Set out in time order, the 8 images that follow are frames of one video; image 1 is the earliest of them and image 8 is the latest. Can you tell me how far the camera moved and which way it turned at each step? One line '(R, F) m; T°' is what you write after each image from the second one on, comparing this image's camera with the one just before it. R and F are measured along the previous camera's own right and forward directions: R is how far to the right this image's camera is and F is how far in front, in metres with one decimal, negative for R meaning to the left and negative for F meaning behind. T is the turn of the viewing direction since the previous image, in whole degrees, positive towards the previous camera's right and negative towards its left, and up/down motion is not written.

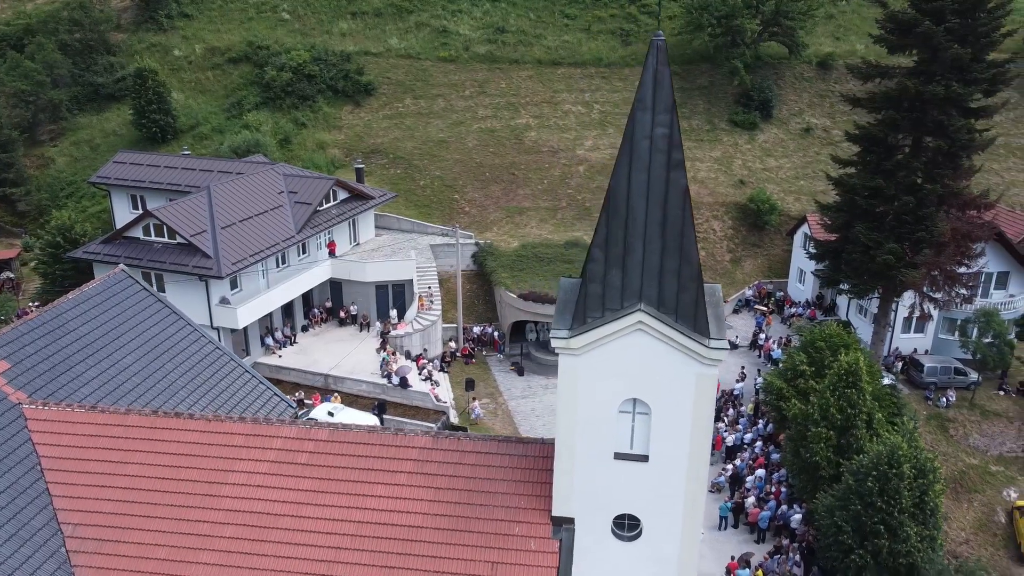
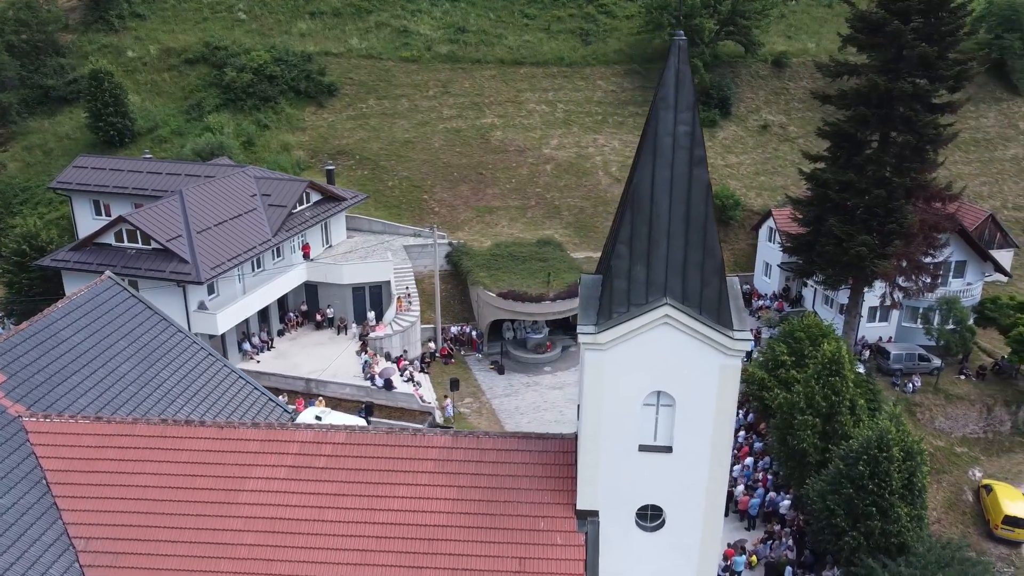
(-1.4, -0.1) m; +4°
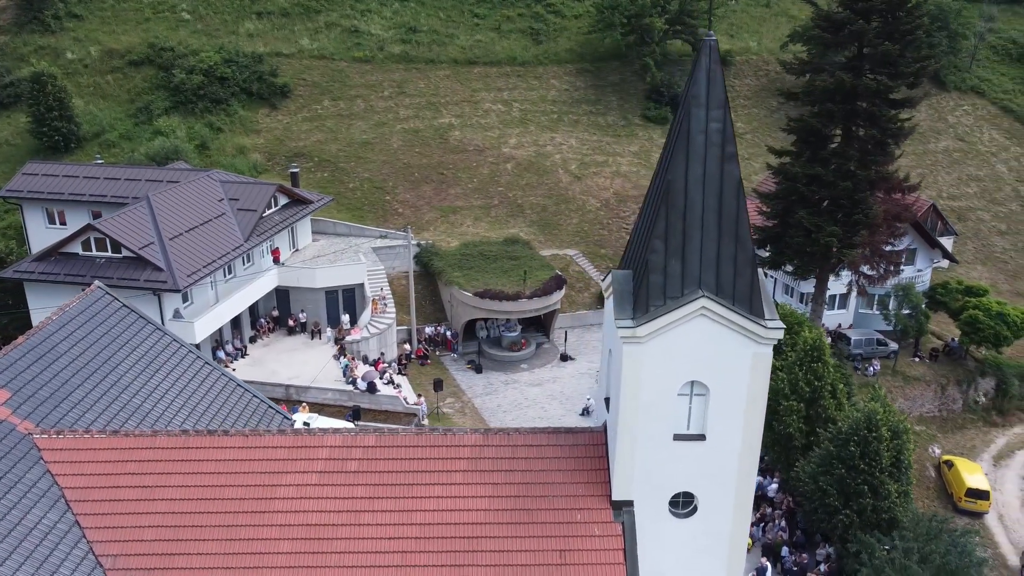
(-1.9, -0.1) m; +5°
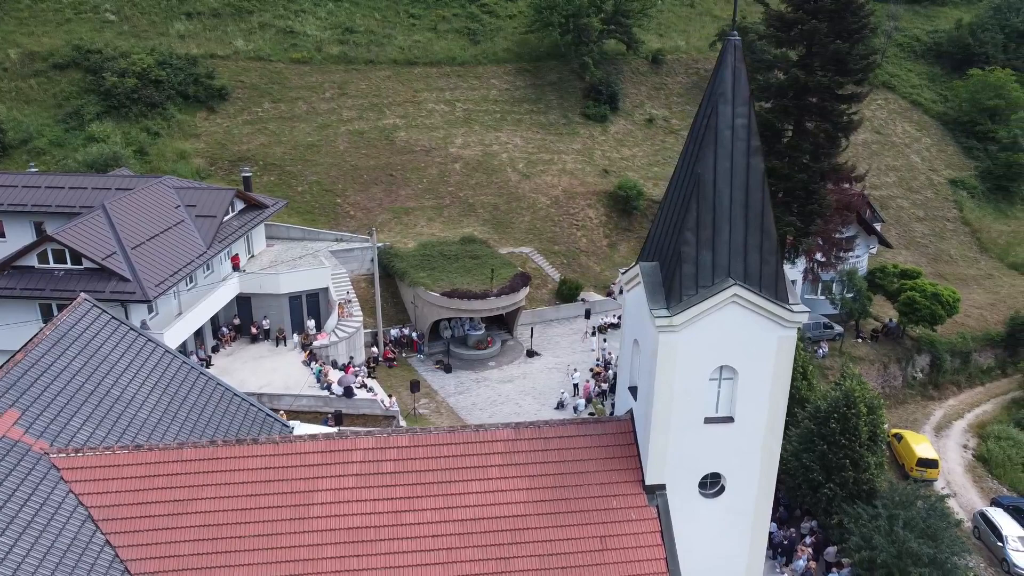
(-2.3, -0.2) m; +6°
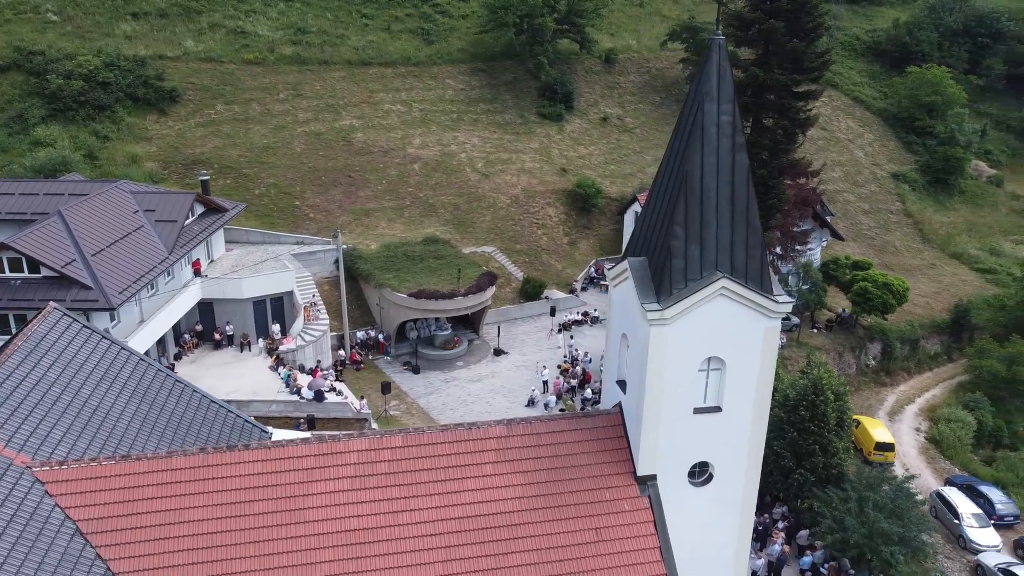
(-0.8, -0.1) m; +4°
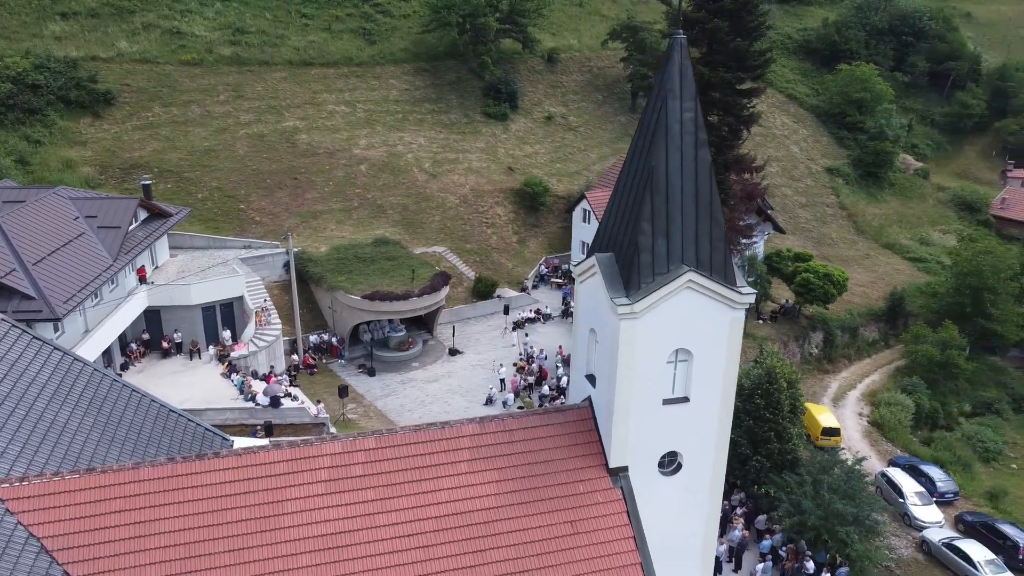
(-0.6, -0.1) m; +4°
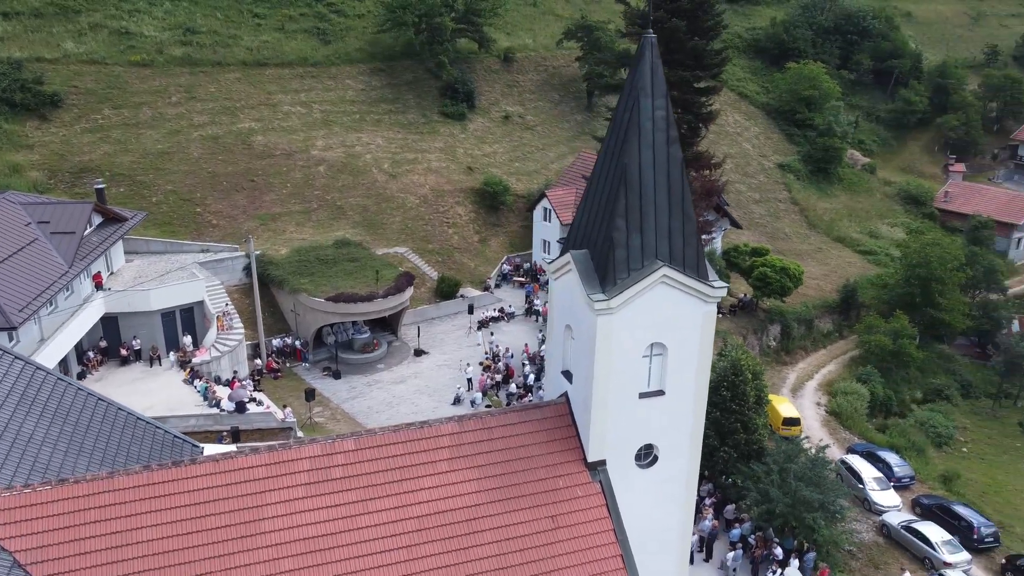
(-0.4, -0.1) m; +3°
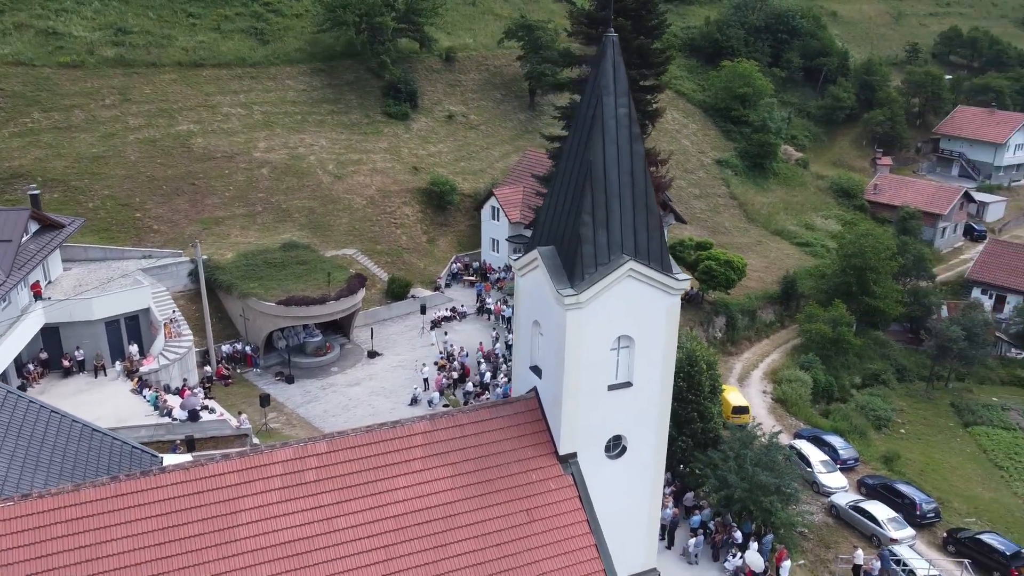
(-0.6, -0.2) m; +4°
